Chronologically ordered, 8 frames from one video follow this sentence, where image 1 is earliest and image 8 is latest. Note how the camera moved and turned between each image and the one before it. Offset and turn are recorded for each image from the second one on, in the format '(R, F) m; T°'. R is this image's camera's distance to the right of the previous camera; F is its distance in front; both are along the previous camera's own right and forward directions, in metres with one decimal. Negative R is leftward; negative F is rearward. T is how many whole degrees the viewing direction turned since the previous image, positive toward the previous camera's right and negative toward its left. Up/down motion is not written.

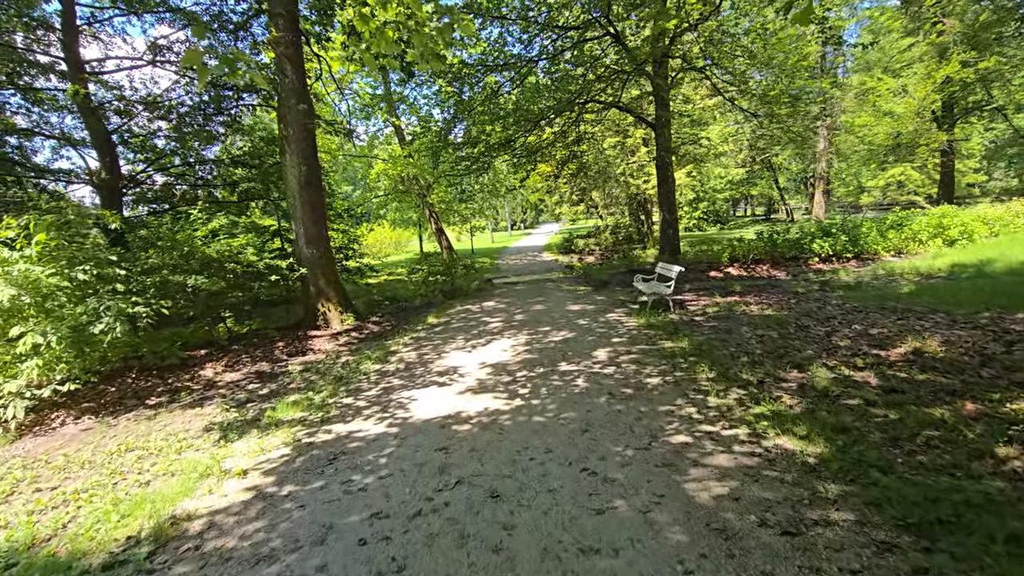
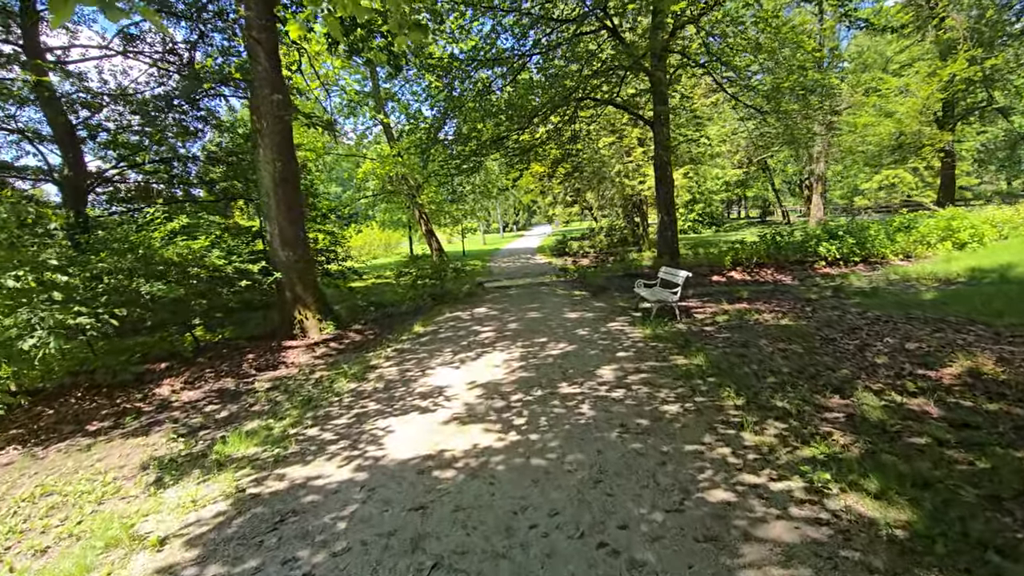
(0.0, +0.7) m; +1°
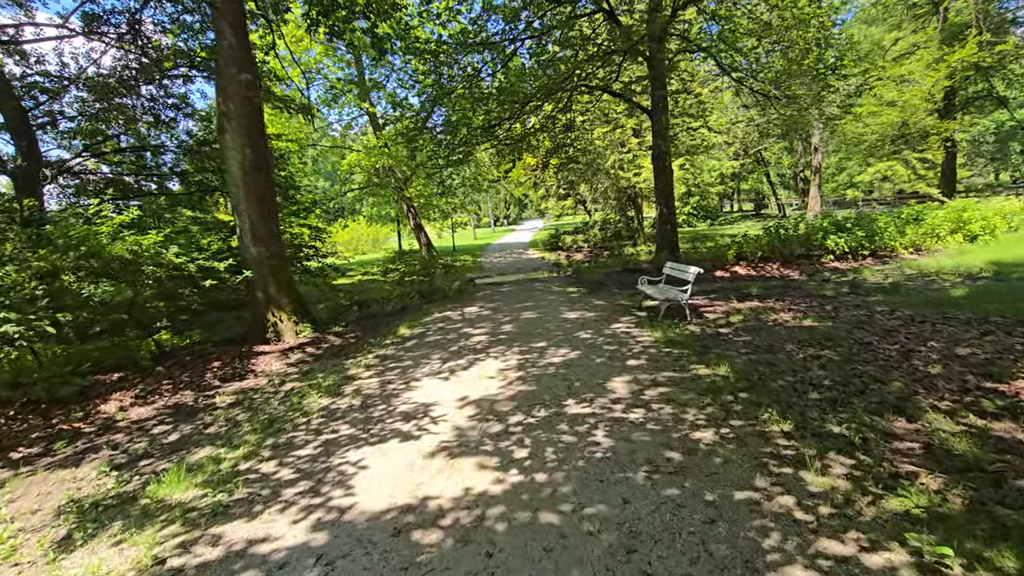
(-0.1, +0.7) m; +1°
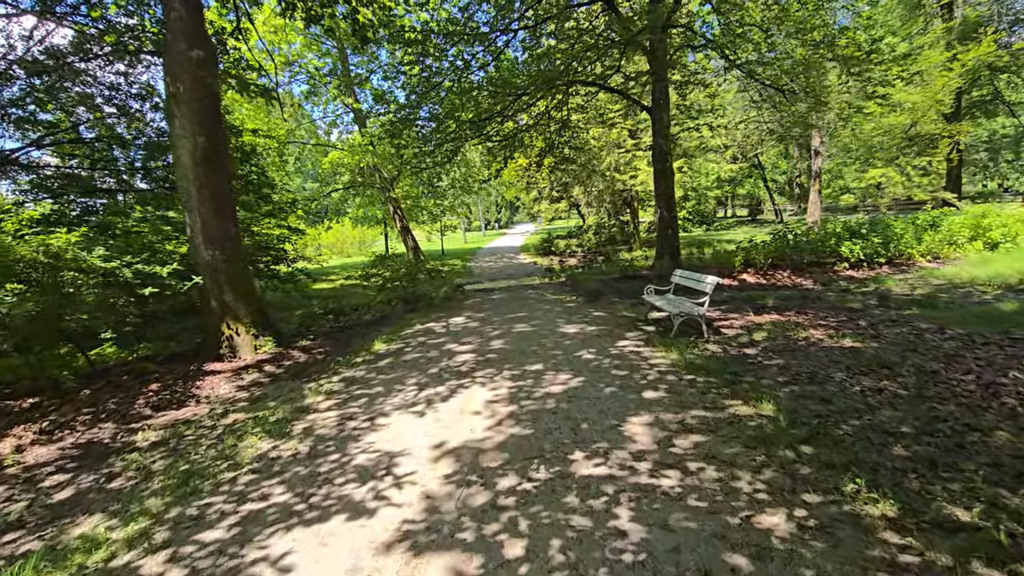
(0.0, +1.0) m; +1°
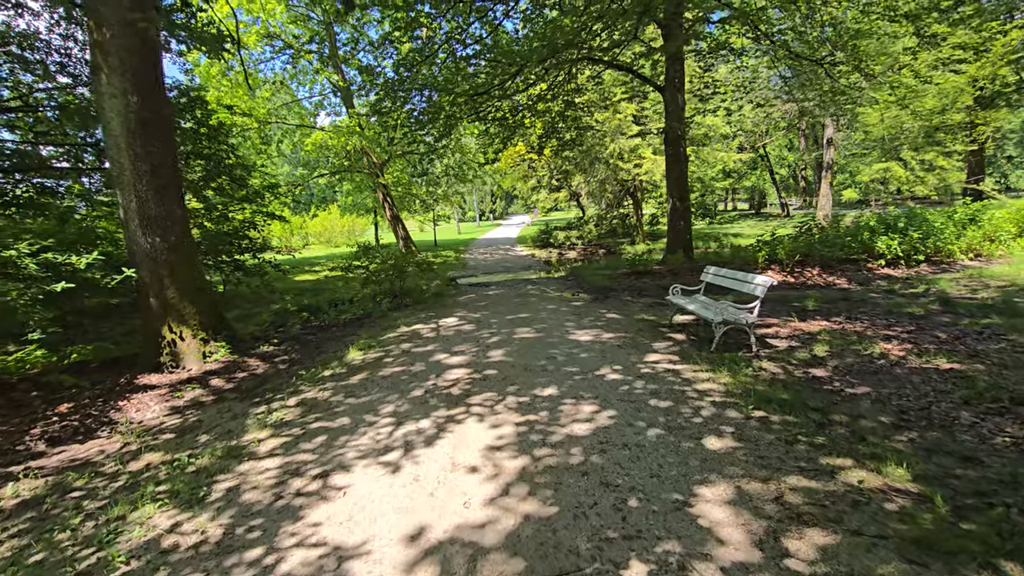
(-0.1, +1.2) m; +1°
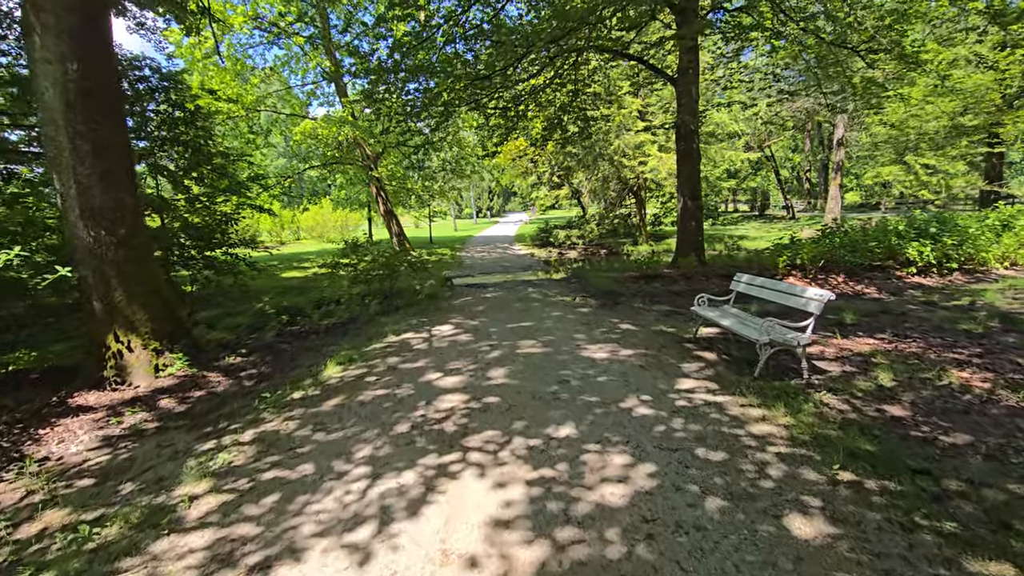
(-0.1, +0.8) m; +1°
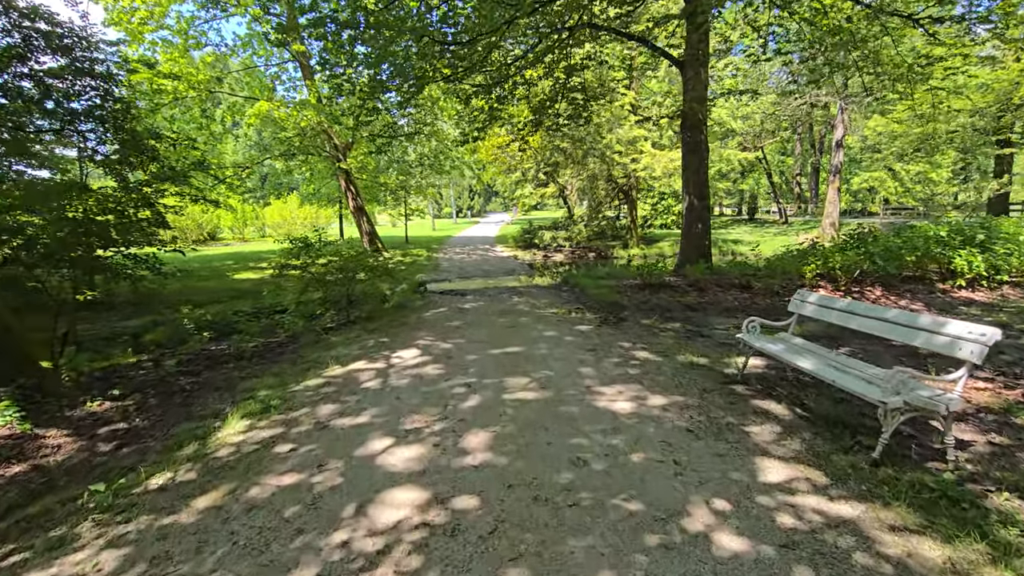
(0.0, +1.6) m; +2°
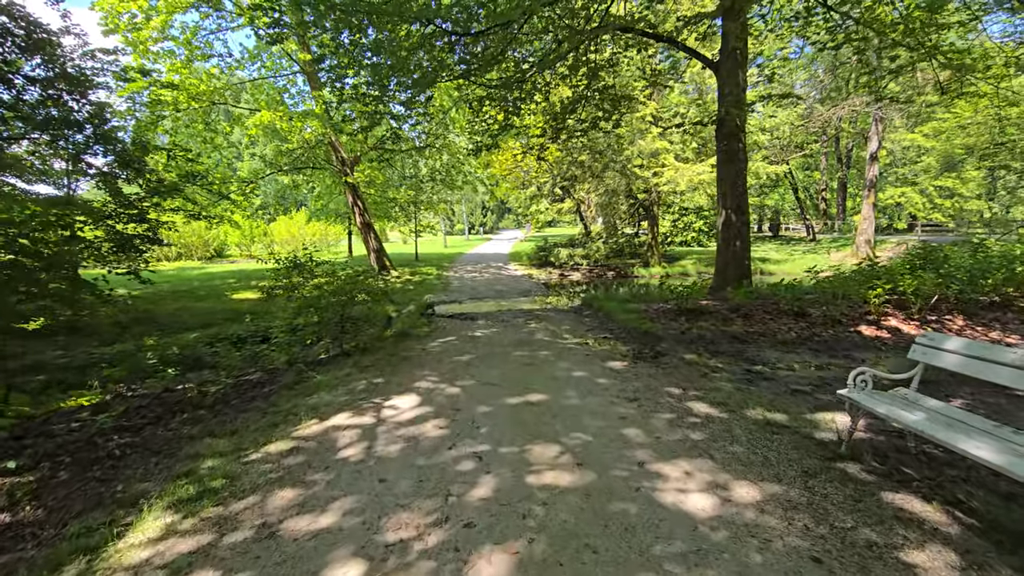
(-0.1, +1.1) m; -1°
